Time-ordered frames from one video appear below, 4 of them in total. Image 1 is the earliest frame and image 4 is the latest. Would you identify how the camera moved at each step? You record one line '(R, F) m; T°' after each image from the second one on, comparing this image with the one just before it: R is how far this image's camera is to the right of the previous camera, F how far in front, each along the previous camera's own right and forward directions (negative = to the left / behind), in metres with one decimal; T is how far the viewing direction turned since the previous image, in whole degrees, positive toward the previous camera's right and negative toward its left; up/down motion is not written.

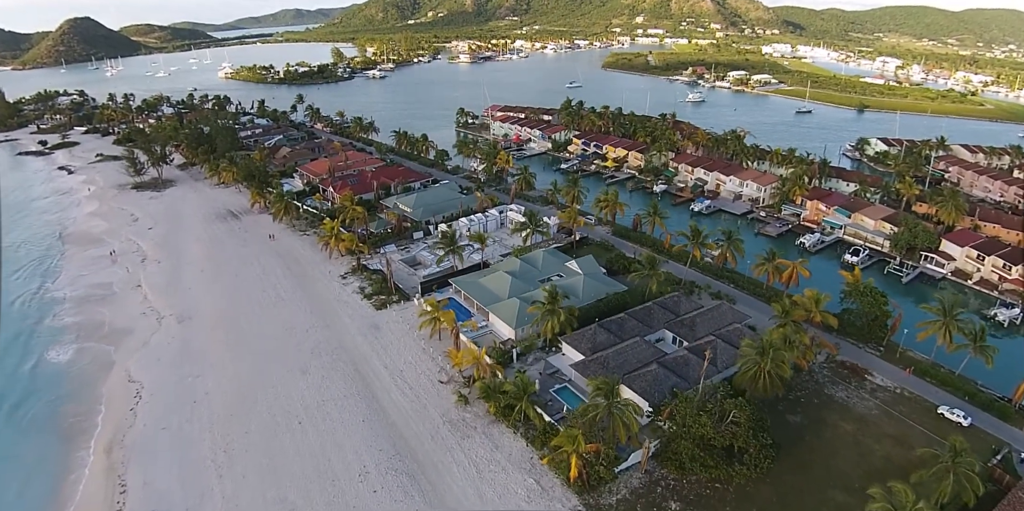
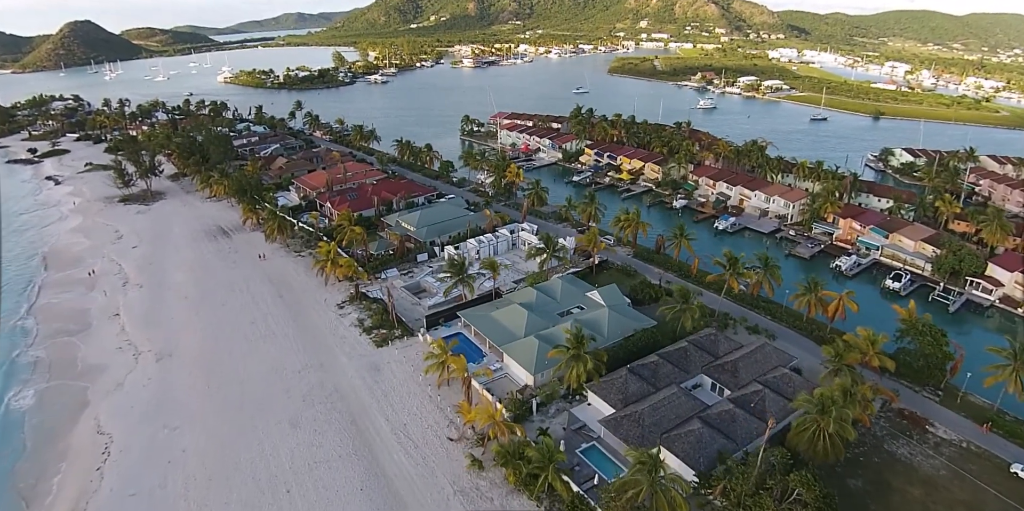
(-0.9, +4.3) m; 0°
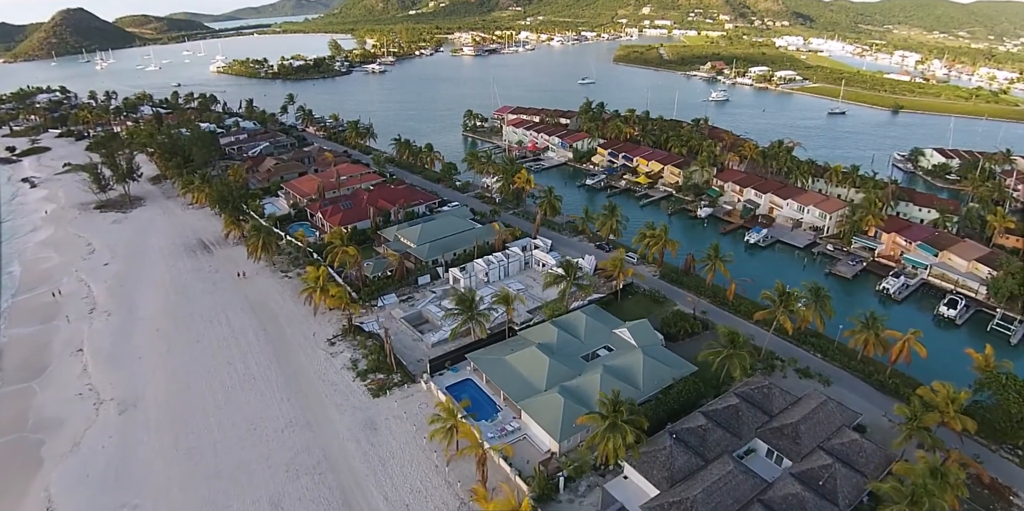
(-1.1, +5.4) m; 0°
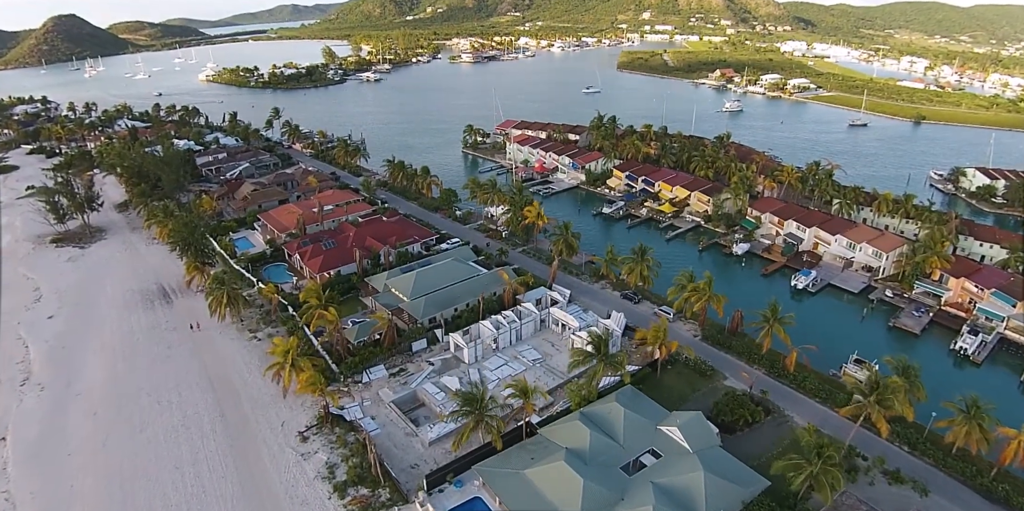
(-0.9, +7.3) m; 0°
